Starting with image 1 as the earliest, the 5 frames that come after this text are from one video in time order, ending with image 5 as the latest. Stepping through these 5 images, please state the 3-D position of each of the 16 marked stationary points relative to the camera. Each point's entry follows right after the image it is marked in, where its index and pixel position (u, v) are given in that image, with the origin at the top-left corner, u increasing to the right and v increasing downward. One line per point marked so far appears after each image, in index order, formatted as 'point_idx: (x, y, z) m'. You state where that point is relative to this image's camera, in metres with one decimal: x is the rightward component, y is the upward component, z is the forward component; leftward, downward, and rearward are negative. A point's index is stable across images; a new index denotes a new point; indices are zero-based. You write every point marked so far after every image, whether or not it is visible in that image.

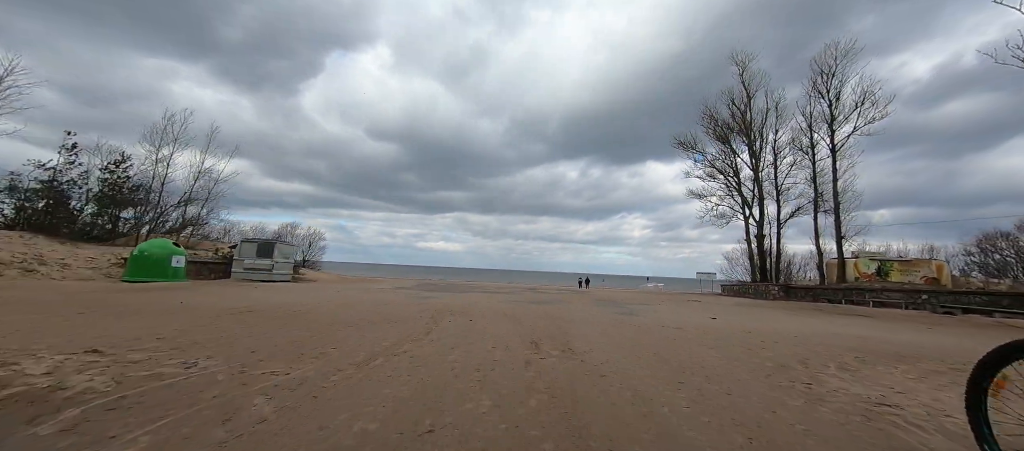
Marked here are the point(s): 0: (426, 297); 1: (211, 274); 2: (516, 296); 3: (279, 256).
0: (-3.6, -3.0, +15.5) m
1: (-15.5, -2.5, +19.0) m
2: (+0.1, -3.4, +17.9) m
3: (-12.7, -1.7, +19.9) m
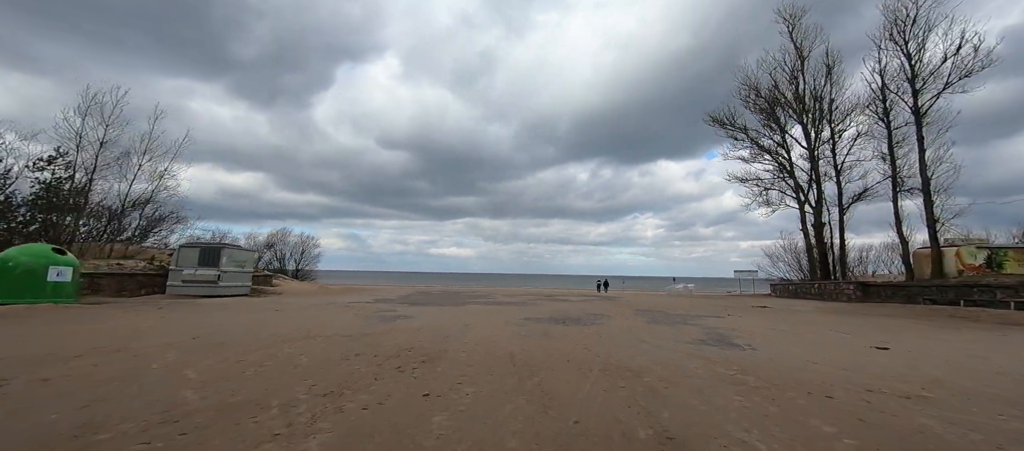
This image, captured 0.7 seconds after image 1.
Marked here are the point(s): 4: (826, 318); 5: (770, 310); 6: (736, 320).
0: (-3.2, -2.6, +11.1) m
1: (-15.1, -2.6, +14.9) m
2: (+0.5, -3.0, +13.4) m
3: (-12.2, -1.7, +15.8) m
4: (+13.0, -3.9, +15.2) m
5: (+10.8, -3.6, +15.4) m
6: (+6.5, -2.8, +10.7) m
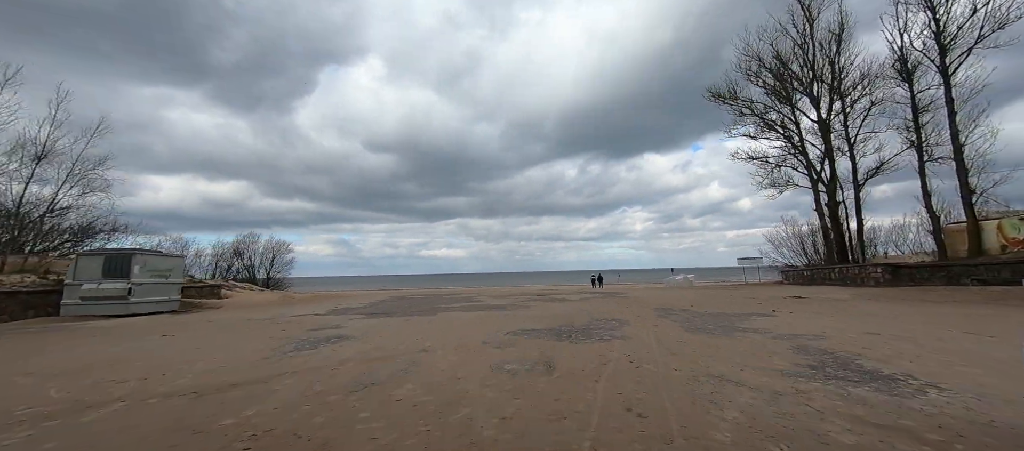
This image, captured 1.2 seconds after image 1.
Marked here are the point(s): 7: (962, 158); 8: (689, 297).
0: (-3.5, -2.3, +8.2) m
1: (-15.5, -2.7, +11.7) m
2: (+0.2, -2.5, +10.6) m
3: (-12.7, -1.7, +12.7) m
4: (+12.5, -2.9, +12.8) m
5: (+10.4, -2.7, +12.9) m
6: (+6.2, -2.1, +8.1) m
7: (+23.0, +3.4, +18.7) m
8: (+9.1, -3.7, +18.9) m
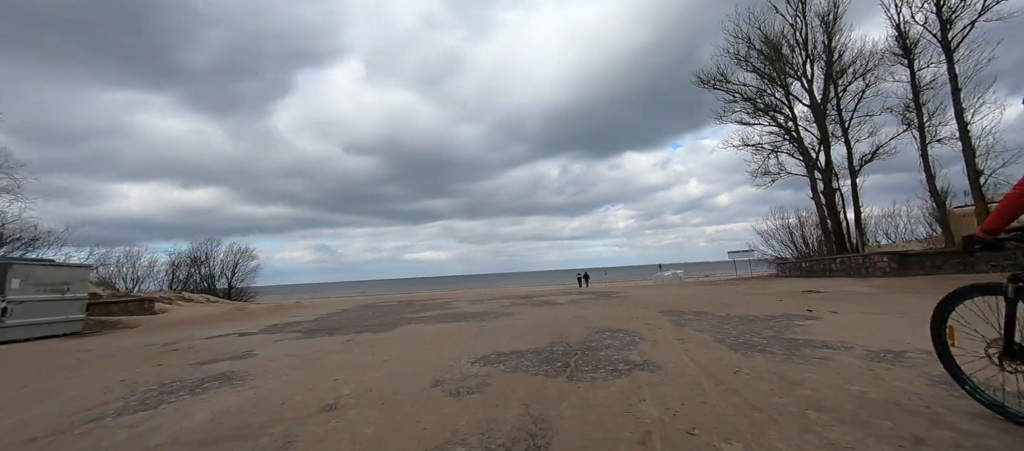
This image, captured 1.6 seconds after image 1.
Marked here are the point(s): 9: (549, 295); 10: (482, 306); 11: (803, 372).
0: (-3.9, -2.1, +6.0) m
1: (-16.0, -2.9, +9.0) m
2: (-0.4, -2.3, +8.6) m
3: (-13.3, -1.8, +10.1) m
4: (+11.9, -2.3, +11.3) m
5: (+9.8, -2.2, +11.3) m
6: (+5.8, -1.7, +6.3) m
7: (+21.9, +4.2, +17.6) m
8: (+8.2, -3.2, +17.2) m
9: (+1.8, -3.4, +18.0) m
10: (-1.0, -3.0, +13.7) m
11: (+2.8, -1.4, +3.6) m
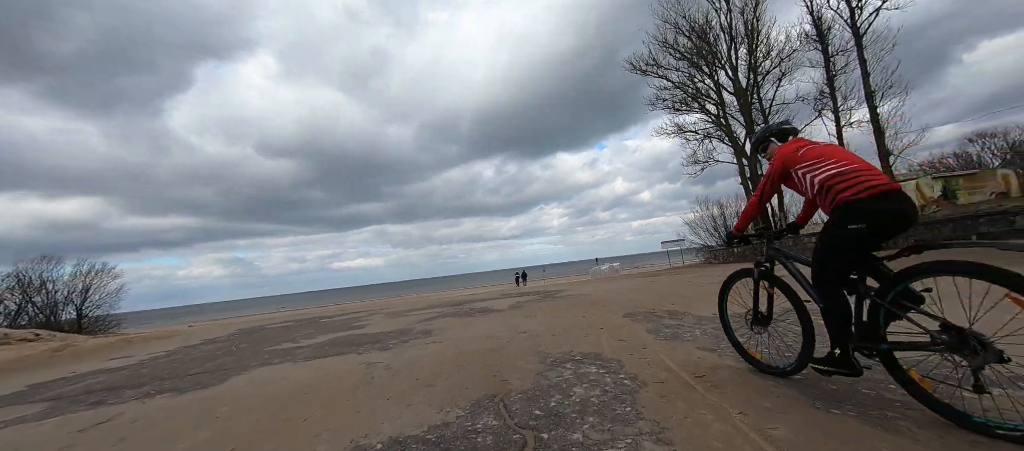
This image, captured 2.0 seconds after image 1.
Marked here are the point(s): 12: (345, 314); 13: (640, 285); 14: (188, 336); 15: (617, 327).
0: (-4.8, -2.0, +2.6) m
1: (-17.2, -3.2, +3.5) m
2: (-1.7, -2.0, +5.8) m
3: (-14.8, -2.0, +5.0) m
4: (+9.9, -1.6, +10.5) m
5: (+7.8, -1.5, +10.2) m
6: (+4.7, -1.1, +4.6) m
7: (+18.4, +5.3, +18.5) m
8: (+5.3, -2.7, +15.8) m
9: (-1.1, -3.1, +15.4) m
10: (-3.2, -2.8, +10.7) m
11: (+2.2, -1.0, +1.4) m
12: (-7.5, -4.0, +16.5) m
13: (+5.7, -2.7, +16.6) m
14: (-13.3, -4.4, +15.0) m
15: (+1.8, -1.6, +6.0) m
